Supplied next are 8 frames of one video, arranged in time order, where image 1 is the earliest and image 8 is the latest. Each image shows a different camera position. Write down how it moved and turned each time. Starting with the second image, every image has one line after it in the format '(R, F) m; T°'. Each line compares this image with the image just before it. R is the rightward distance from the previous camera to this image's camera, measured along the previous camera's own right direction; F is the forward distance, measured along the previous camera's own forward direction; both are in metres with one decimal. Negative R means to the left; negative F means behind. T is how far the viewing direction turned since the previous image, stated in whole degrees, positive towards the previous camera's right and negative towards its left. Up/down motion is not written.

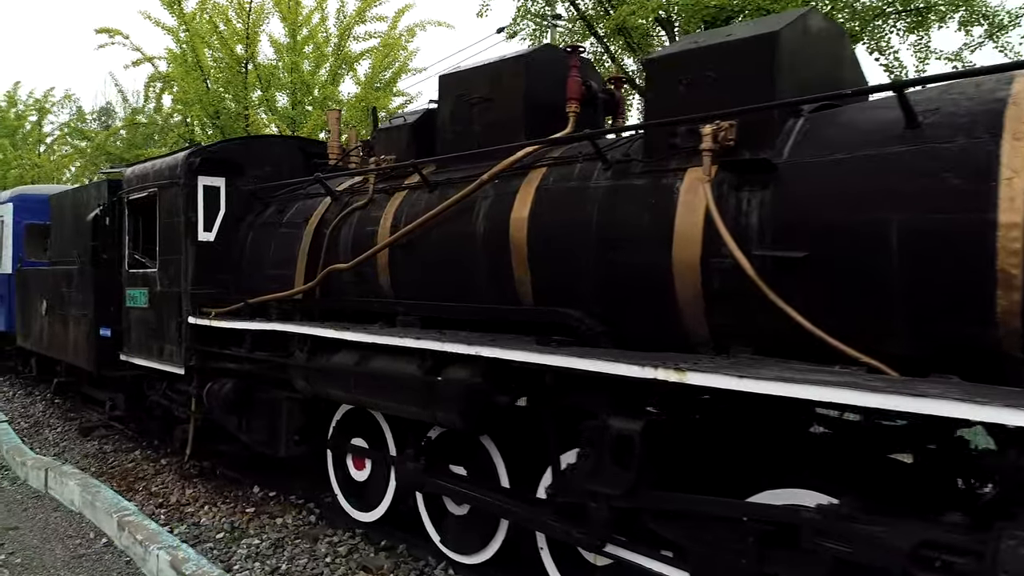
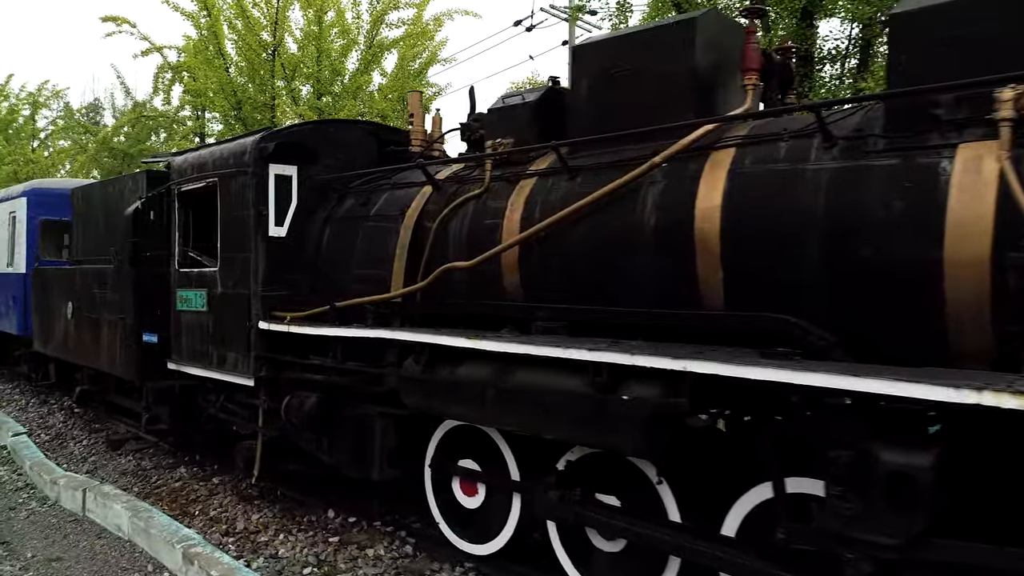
(-0.9, +0.6) m; +1°
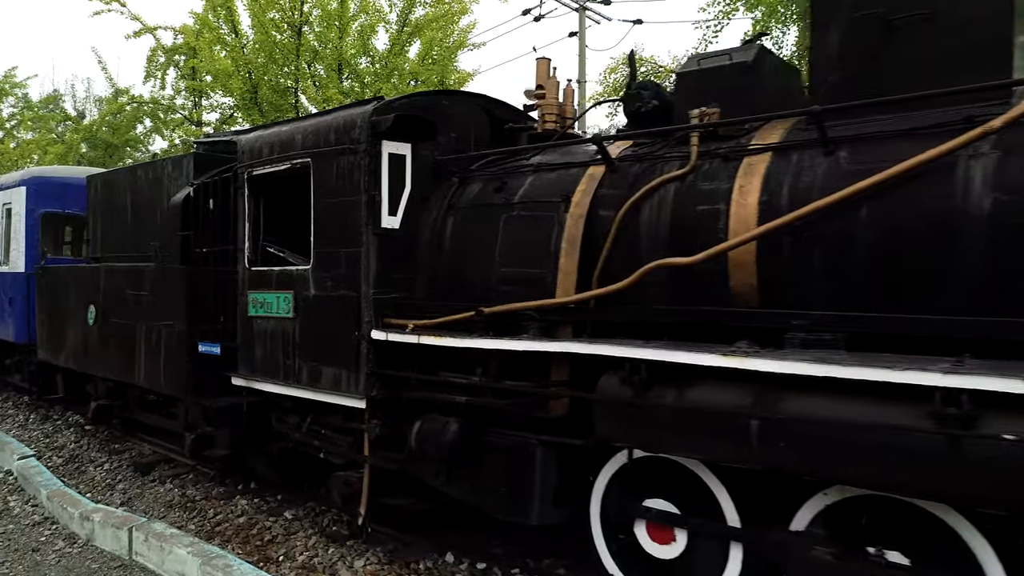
(-1.2, +0.8) m; +3°
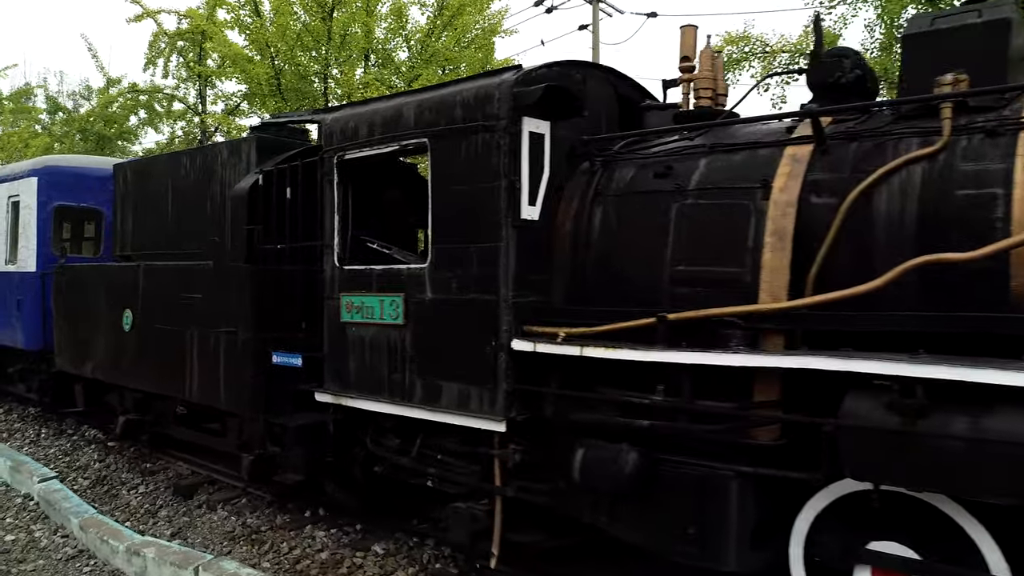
(-1.0, +0.6) m; +2°
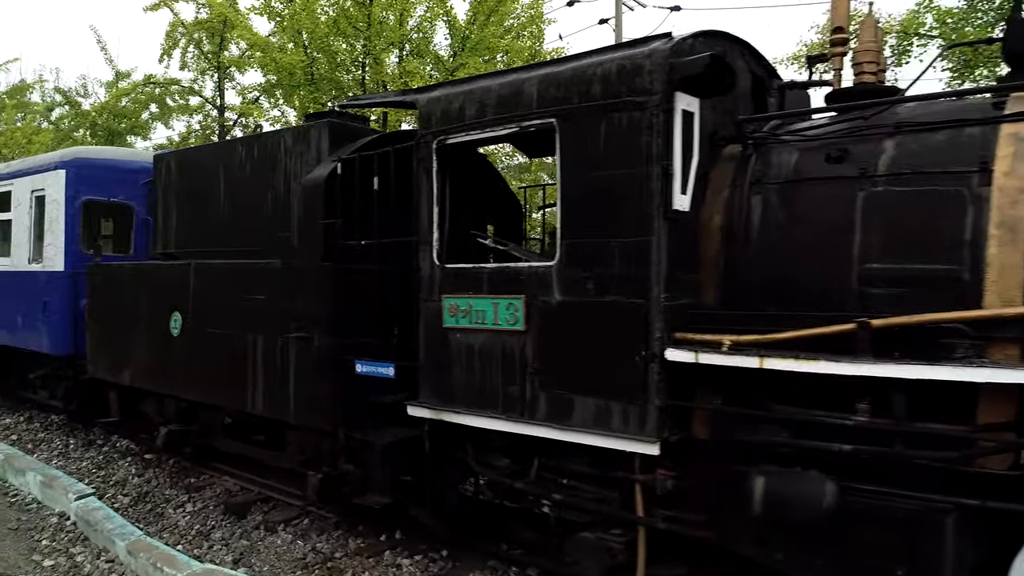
(-0.7, +0.5) m; +1°
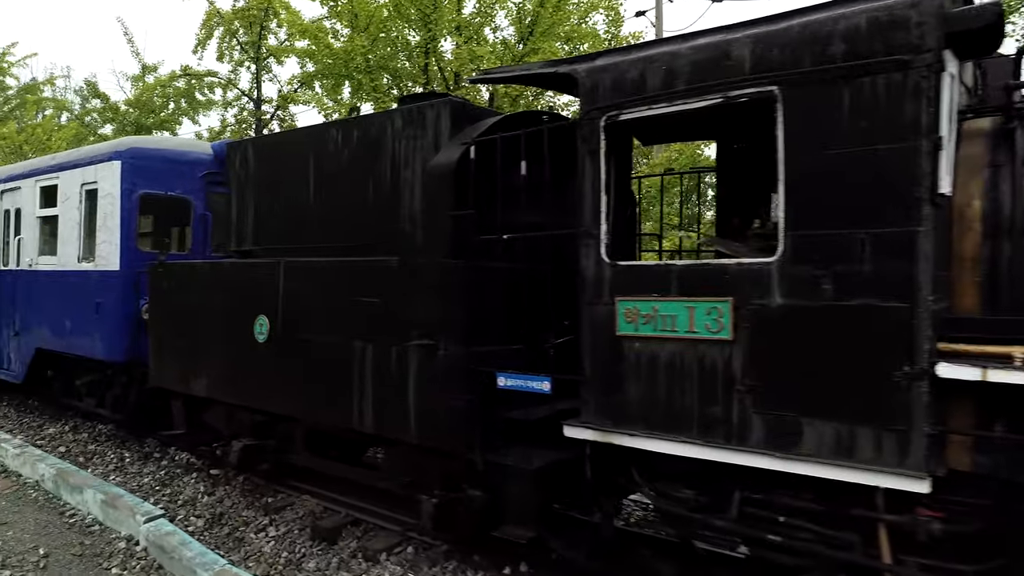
(-0.8, +0.6) m; 0°
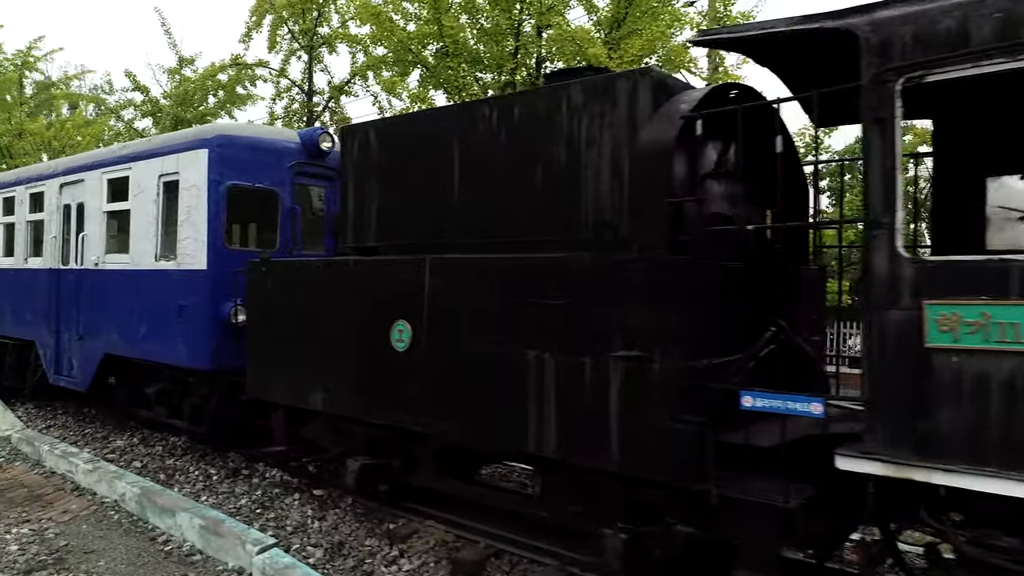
(-1.1, +0.6) m; 0°
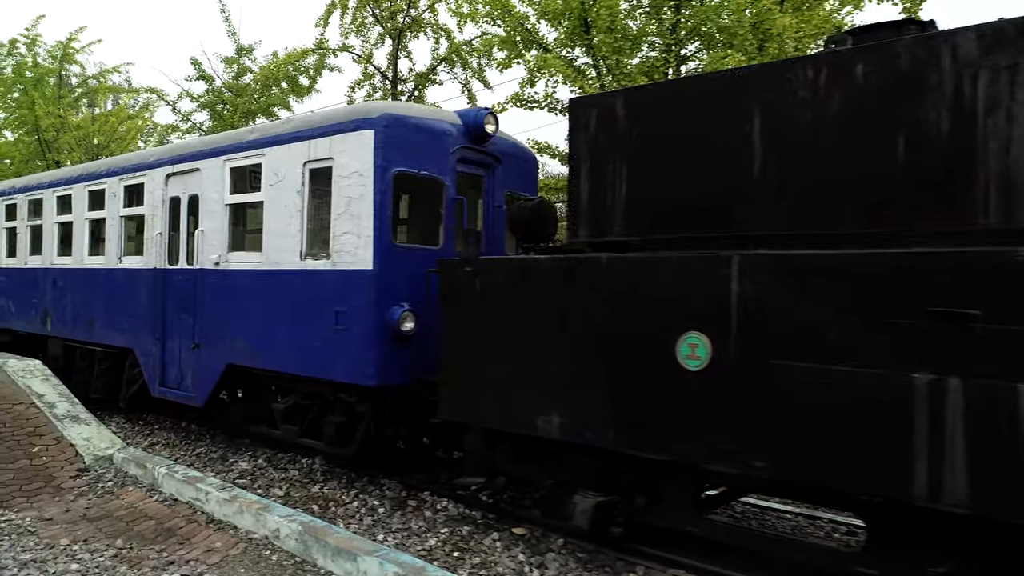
(-1.6, +0.8) m; 0°
